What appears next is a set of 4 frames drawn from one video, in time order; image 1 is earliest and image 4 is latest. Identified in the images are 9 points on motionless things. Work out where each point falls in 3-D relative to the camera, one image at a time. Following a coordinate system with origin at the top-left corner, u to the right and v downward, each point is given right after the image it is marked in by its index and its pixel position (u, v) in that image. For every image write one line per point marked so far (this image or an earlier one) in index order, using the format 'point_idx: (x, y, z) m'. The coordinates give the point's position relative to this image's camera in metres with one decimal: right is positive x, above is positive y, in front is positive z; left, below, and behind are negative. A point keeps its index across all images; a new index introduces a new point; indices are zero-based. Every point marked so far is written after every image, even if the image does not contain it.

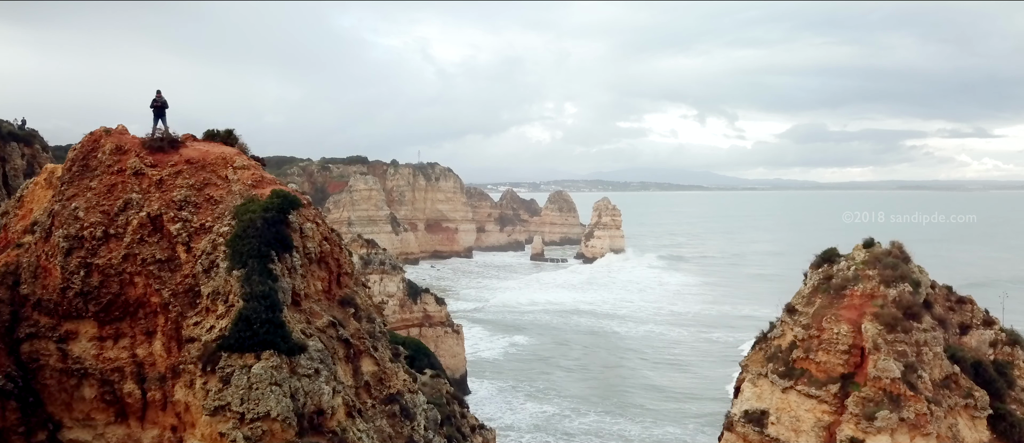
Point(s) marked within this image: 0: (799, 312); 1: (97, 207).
0: (+4.2, -1.3, +9.9) m
1: (-4.2, +0.1, +6.8) m
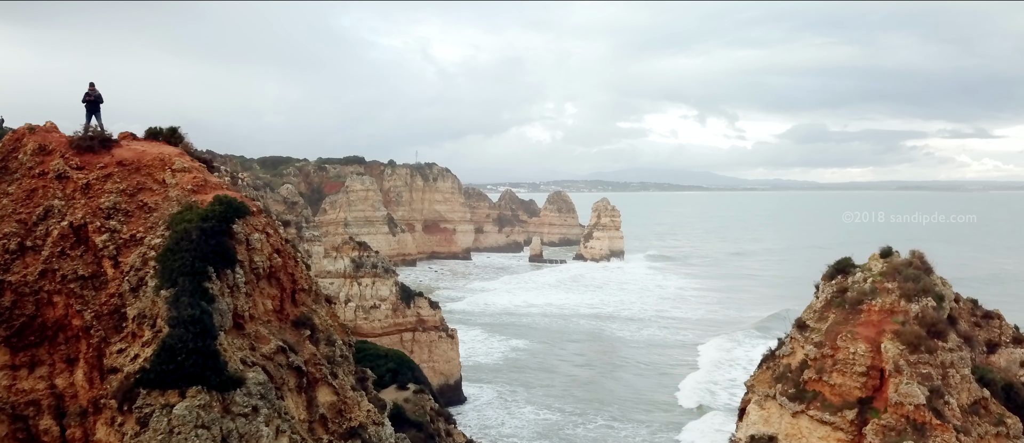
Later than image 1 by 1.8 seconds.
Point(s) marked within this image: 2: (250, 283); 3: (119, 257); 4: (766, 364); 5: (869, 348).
0: (+4.0, -1.4, +9.0) m
1: (-4.4, +0.1, +6.0) m
2: (-2.3, -0.5, +6.0) m
3: (-3.4, -0.3, +5.8) m
4: (+3.6, -2.0, +9.6) m
5: (+4.4, -1.5, +8.2) m
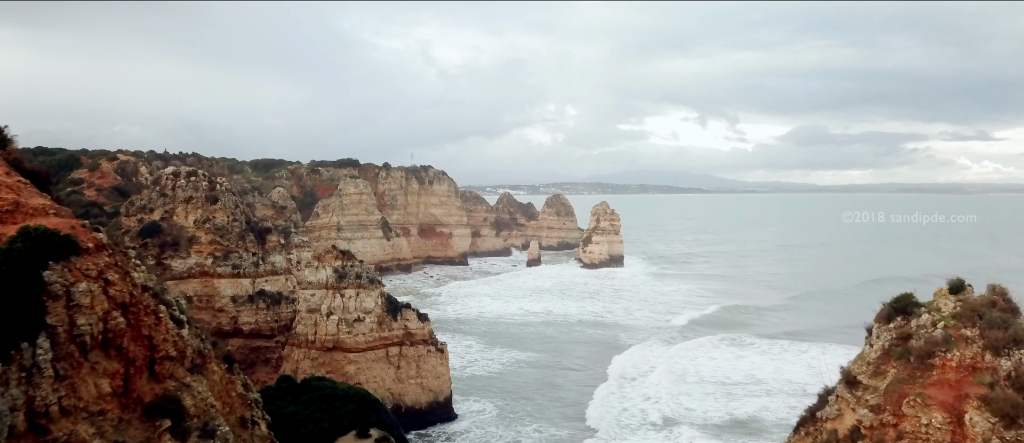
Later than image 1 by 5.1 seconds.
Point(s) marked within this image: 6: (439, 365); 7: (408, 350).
0: (+3.7, -1.7, +7.0) m
1: (-4.8, -0.2, +4.0) m
2: (-2.7, -0.8, +4.0) m
3: (-3.7, -0.6, +3.9) m
4: (+3.3, -2.3, +7.7) m
5: (+4.0, -1.8, +6.3) m
6: (-2.1, -4.0, +18.1) m
7: (-2.9, -3.5, +17.7) m
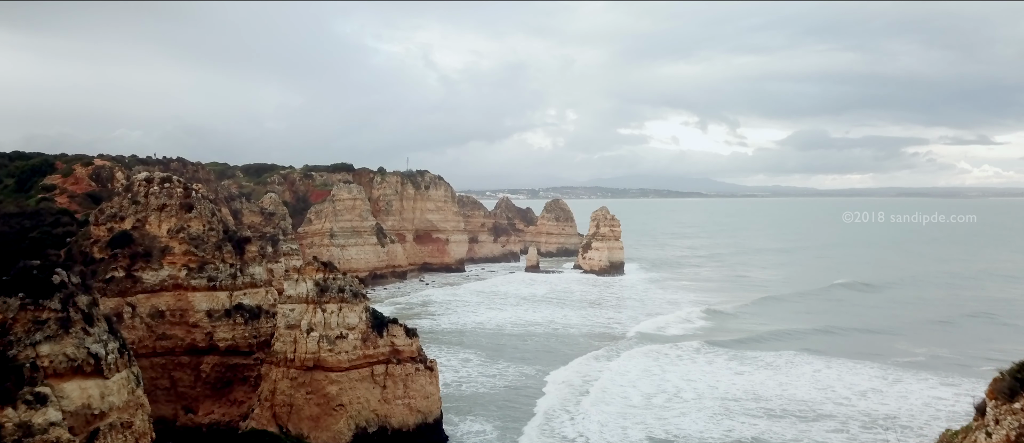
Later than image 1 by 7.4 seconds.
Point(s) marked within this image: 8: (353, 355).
0: (+3.4, -2.0, +4.9) m
1: (-5.0, -0.5, +1.9) m
2: (-2.9, -1.1, +1.9) m
3: (-4.0, -0.8, +1.8) m
4: (+3.0, -2.6, +5.5) m
5: (+3.8, -2.1, +4.1) m
6: (-2.3, -4.3, +16.0) m
7: (-3.1, -3.8, +15.6) m
8: (-4.0, -3.3, +15.1) m
